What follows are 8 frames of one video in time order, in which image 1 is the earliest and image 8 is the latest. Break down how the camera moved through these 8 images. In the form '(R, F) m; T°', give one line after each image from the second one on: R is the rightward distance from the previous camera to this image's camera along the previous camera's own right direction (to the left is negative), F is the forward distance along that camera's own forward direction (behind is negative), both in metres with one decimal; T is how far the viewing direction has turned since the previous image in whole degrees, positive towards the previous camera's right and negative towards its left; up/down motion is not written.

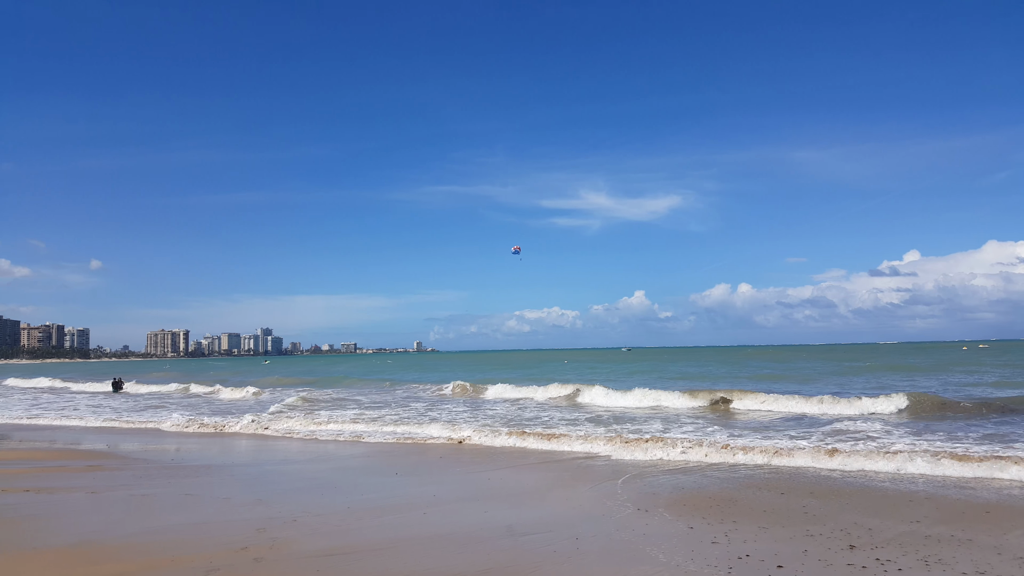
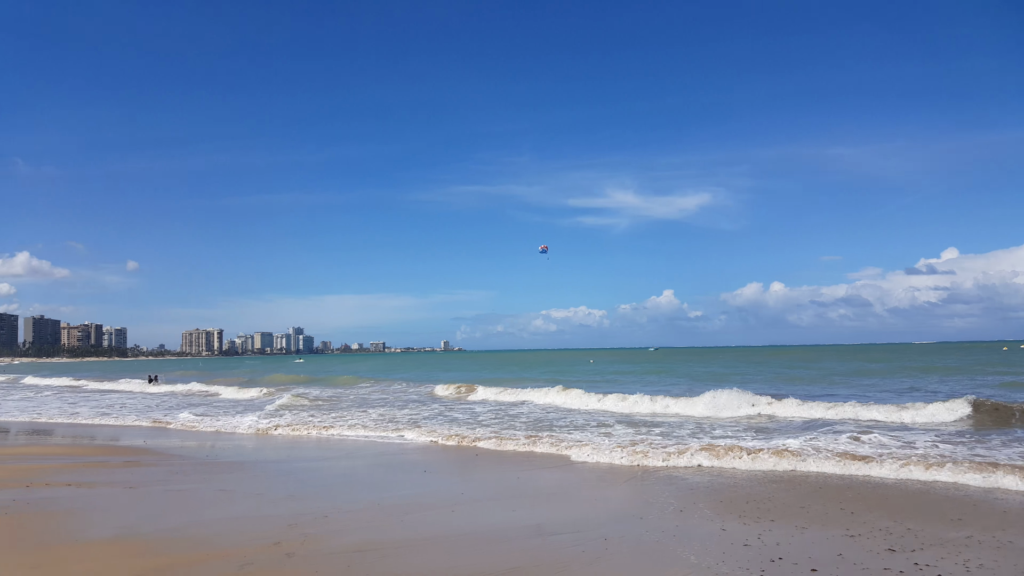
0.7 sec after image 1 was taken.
(+0.2, -0.5) m; -2°
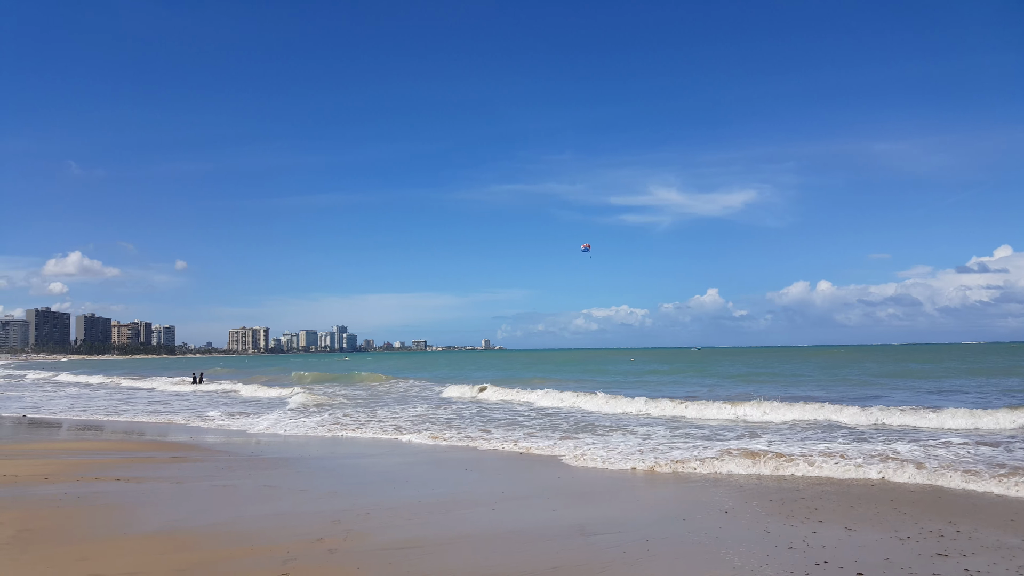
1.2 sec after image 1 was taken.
(0.0, +0.2) m; -3°
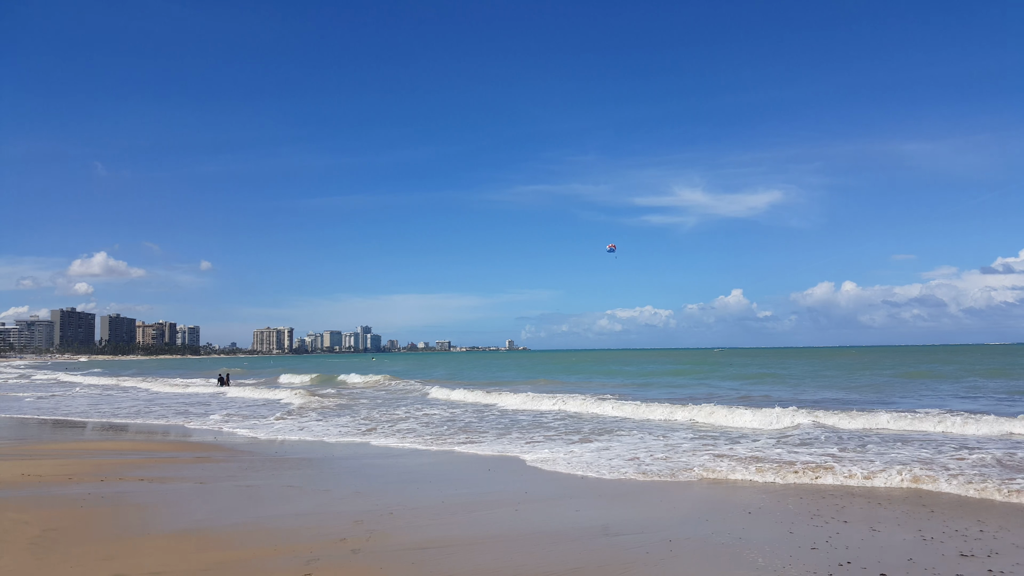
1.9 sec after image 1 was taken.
(-0.1, +0.5) m; -2°
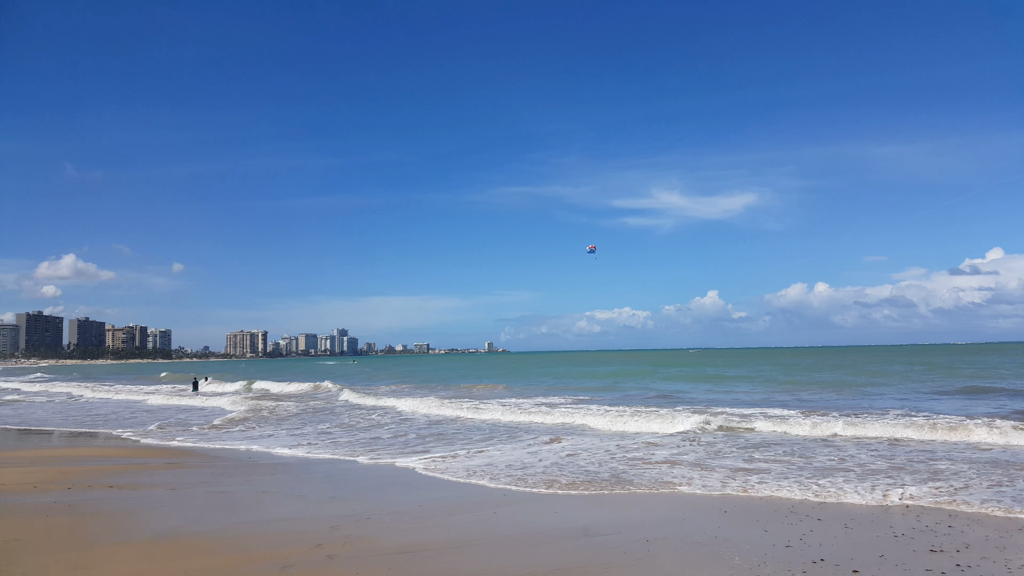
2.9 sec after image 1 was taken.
(-0.2, +0.6) m; +2°
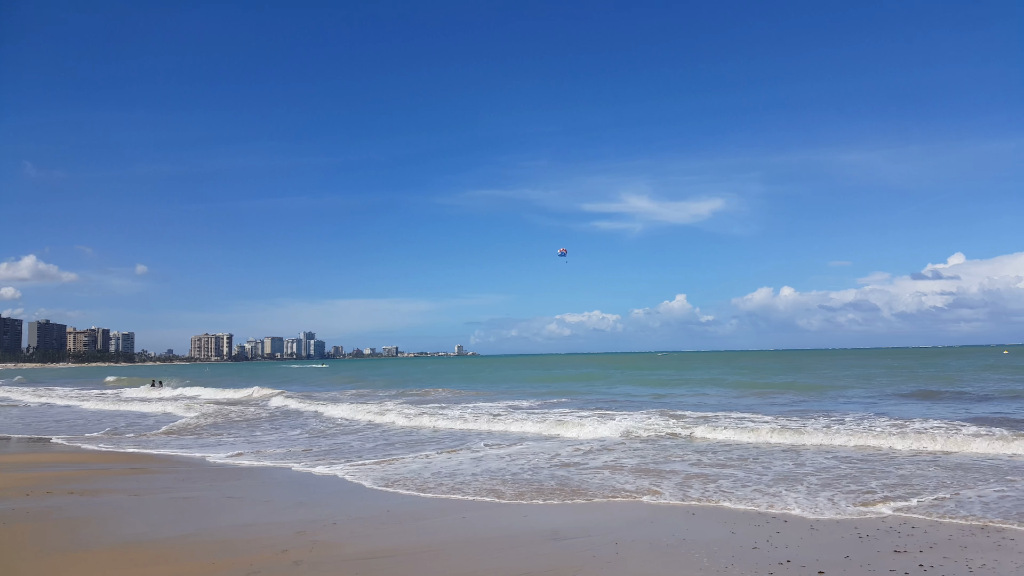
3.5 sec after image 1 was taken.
(-0.1, +0.1) m; +2°
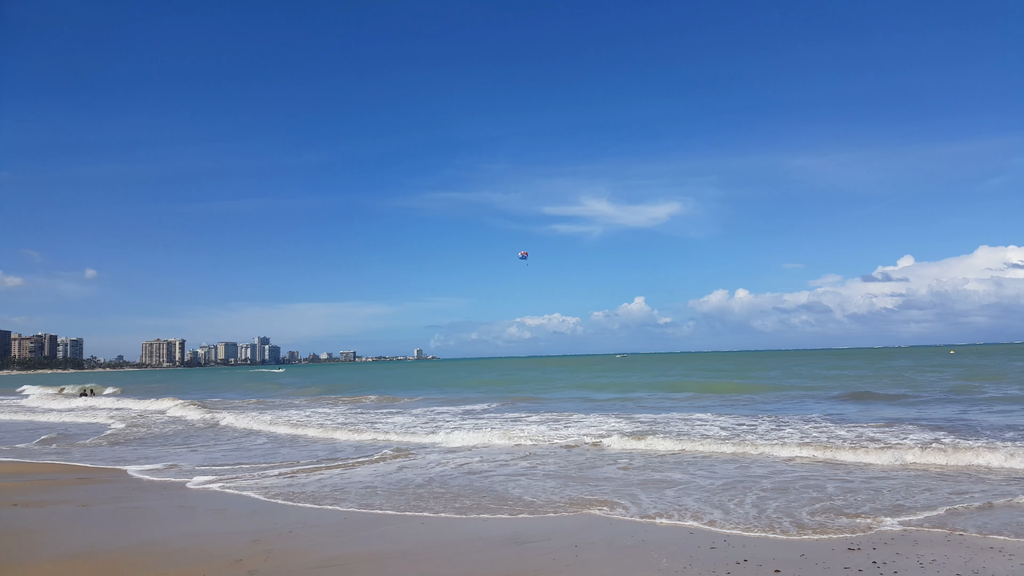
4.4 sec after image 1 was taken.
(-0.1, +0.3) m; +3°
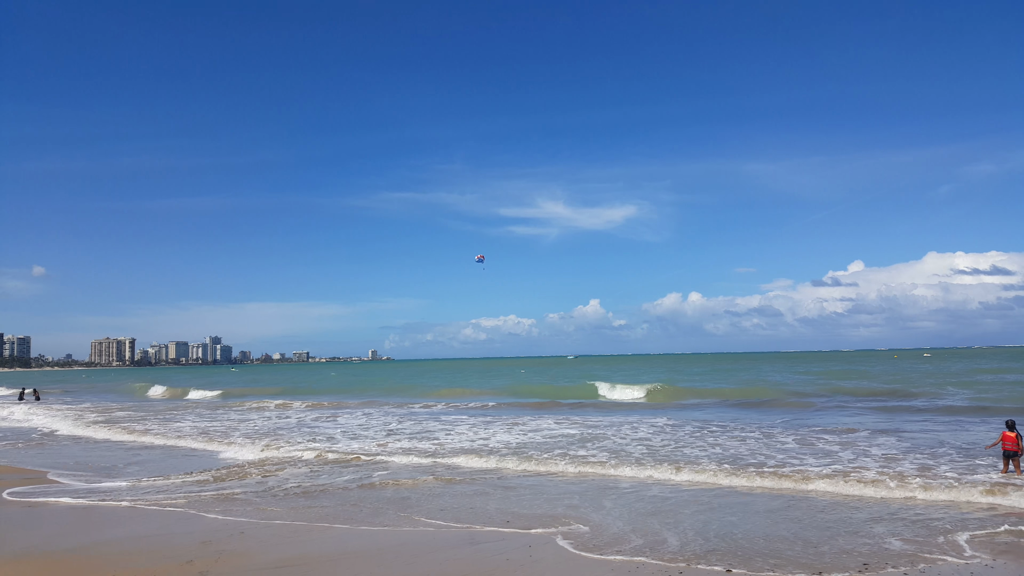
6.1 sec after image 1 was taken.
(0.0, +0.1) m; +3°
